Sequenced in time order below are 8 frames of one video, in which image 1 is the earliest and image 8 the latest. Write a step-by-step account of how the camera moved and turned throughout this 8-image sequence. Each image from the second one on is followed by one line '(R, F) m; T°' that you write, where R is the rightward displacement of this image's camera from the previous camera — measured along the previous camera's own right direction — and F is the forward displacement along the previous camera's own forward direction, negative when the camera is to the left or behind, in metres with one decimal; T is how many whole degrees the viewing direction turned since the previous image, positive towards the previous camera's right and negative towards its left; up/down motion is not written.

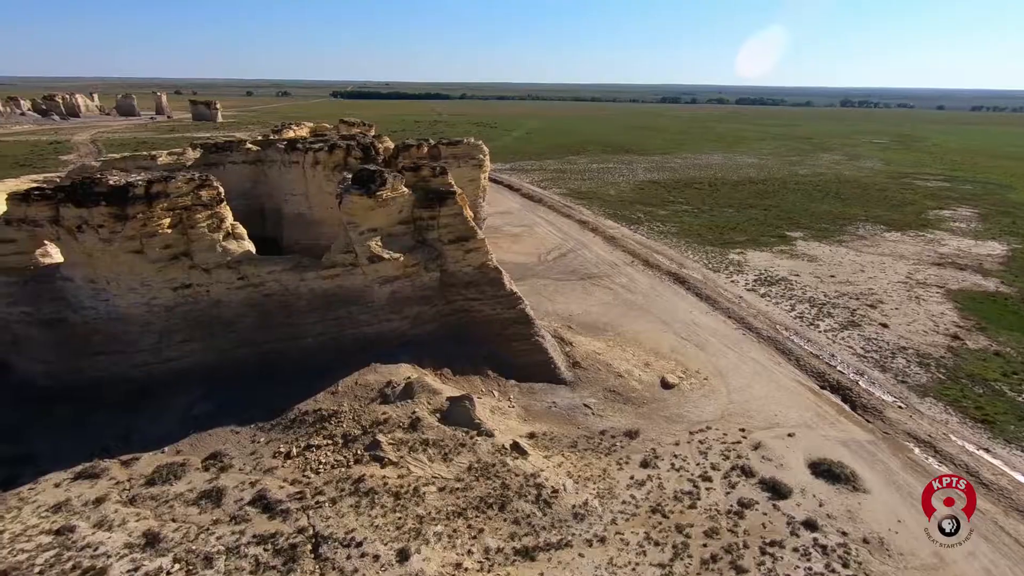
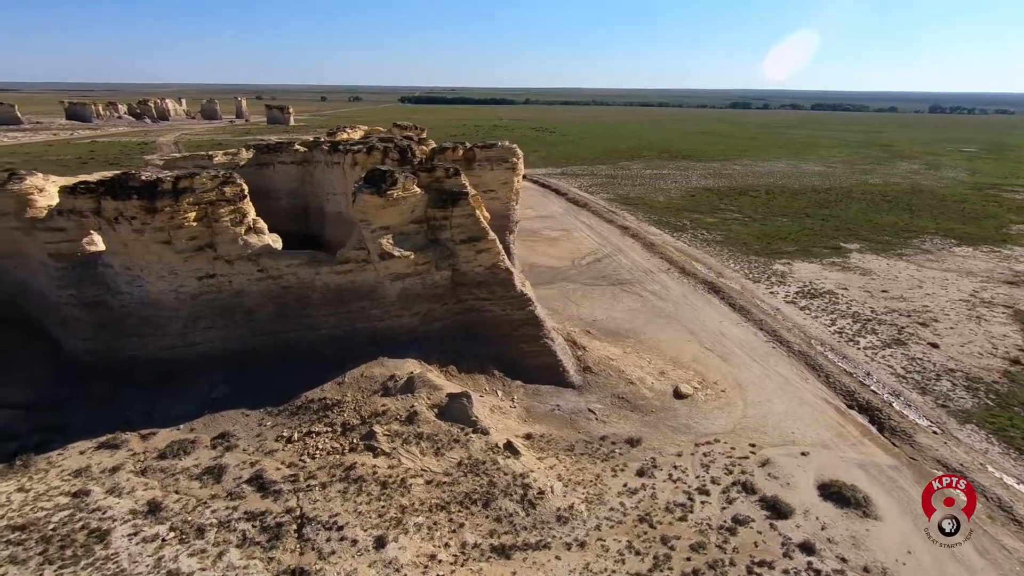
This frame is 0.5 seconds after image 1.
(+1.3, 0.0) m; -6°
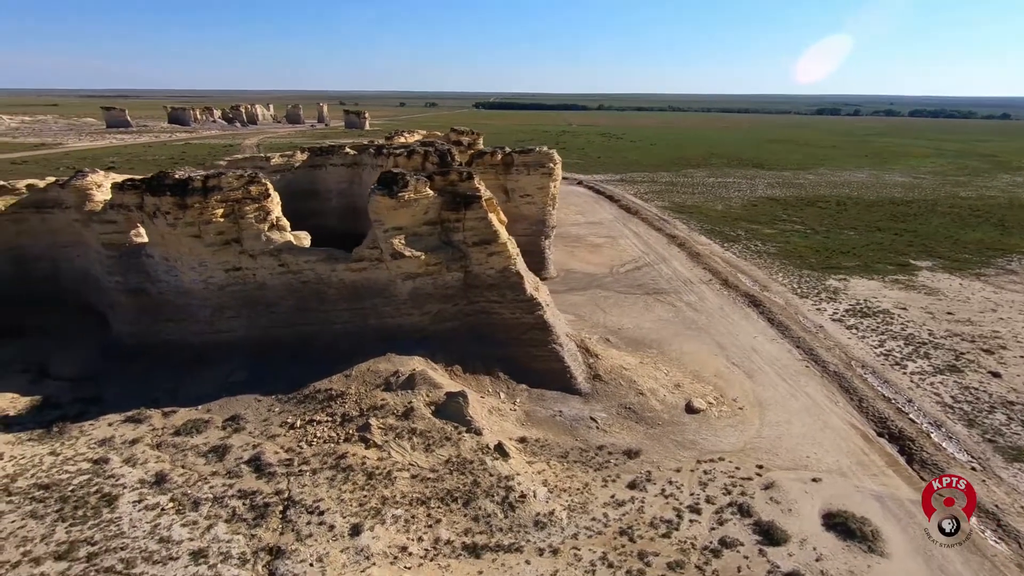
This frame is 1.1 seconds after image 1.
(+1.5, 0.0) m; -7°
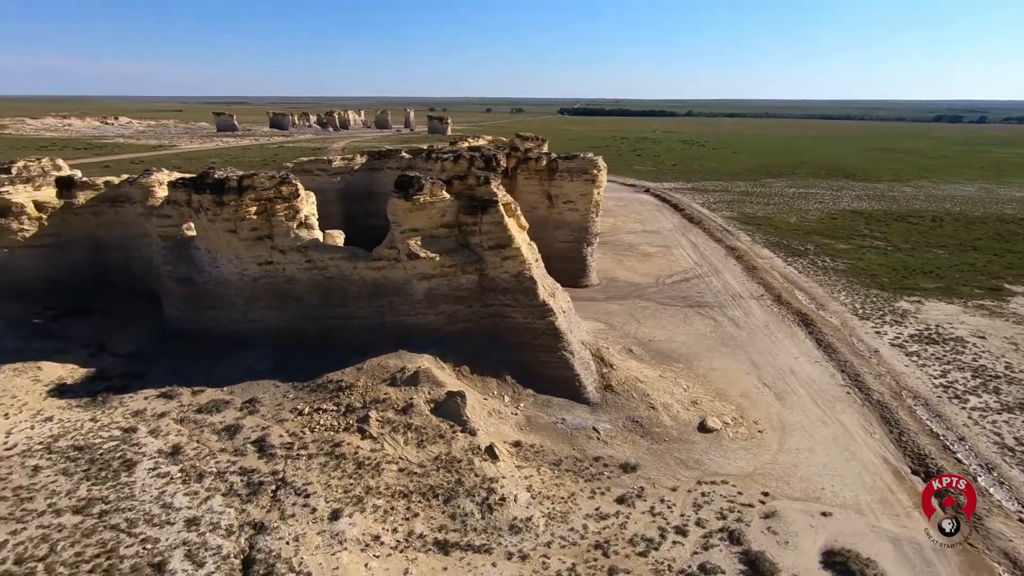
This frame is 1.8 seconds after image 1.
(+1.7, 0.0) m; -8°
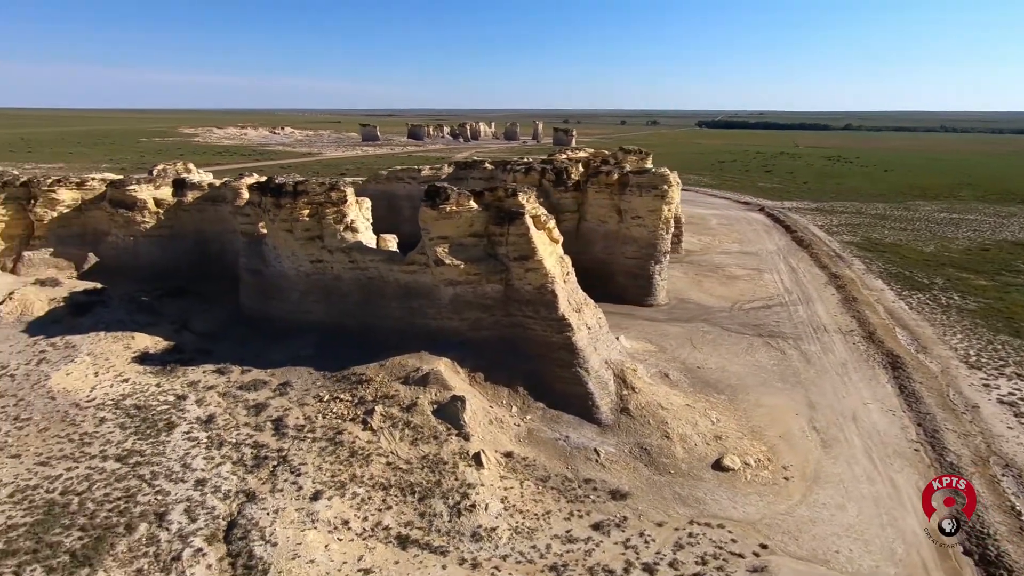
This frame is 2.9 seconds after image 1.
(+2.7, +0.2) m; -13°
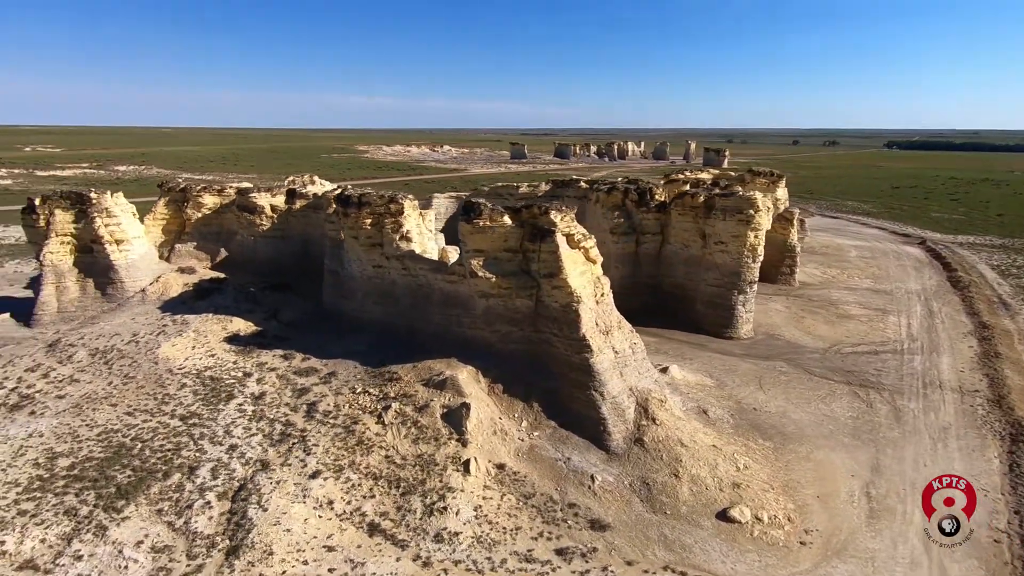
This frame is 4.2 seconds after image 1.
(+3.2, +0.2) m; -15°
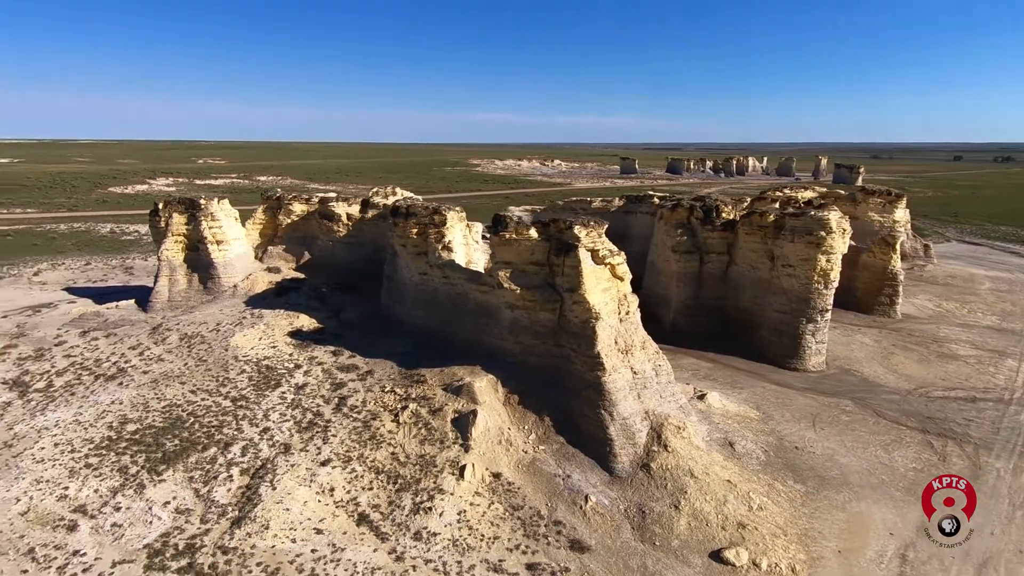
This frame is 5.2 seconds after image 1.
(+2.5, 0.0) m; -11°
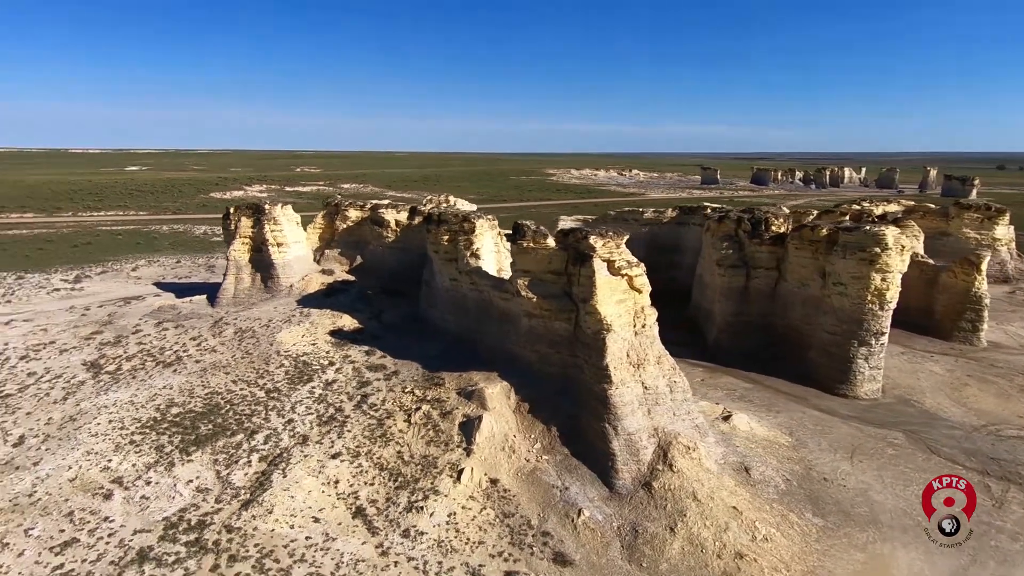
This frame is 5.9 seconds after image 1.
(+1.7, 0.0) m; -8°
